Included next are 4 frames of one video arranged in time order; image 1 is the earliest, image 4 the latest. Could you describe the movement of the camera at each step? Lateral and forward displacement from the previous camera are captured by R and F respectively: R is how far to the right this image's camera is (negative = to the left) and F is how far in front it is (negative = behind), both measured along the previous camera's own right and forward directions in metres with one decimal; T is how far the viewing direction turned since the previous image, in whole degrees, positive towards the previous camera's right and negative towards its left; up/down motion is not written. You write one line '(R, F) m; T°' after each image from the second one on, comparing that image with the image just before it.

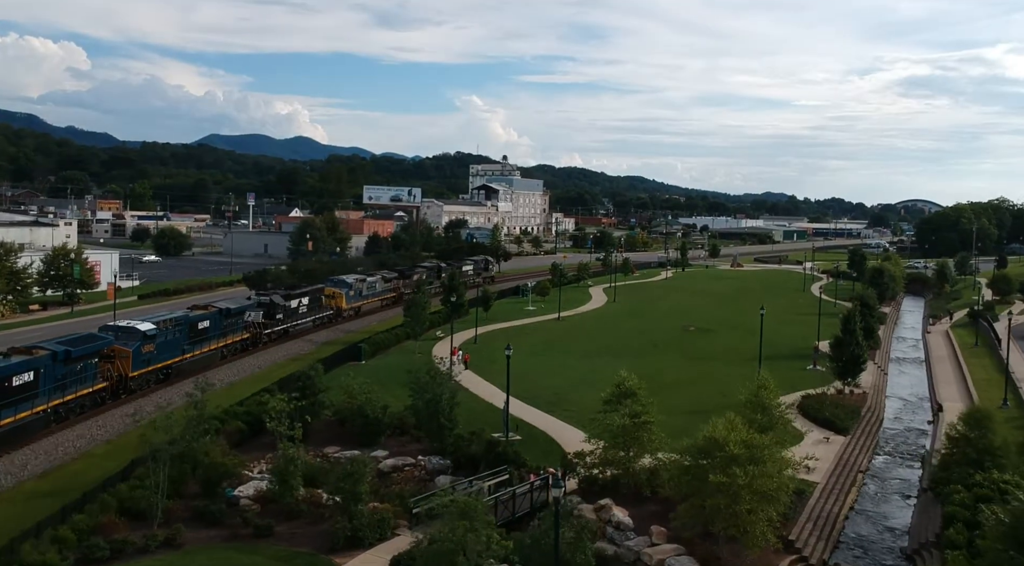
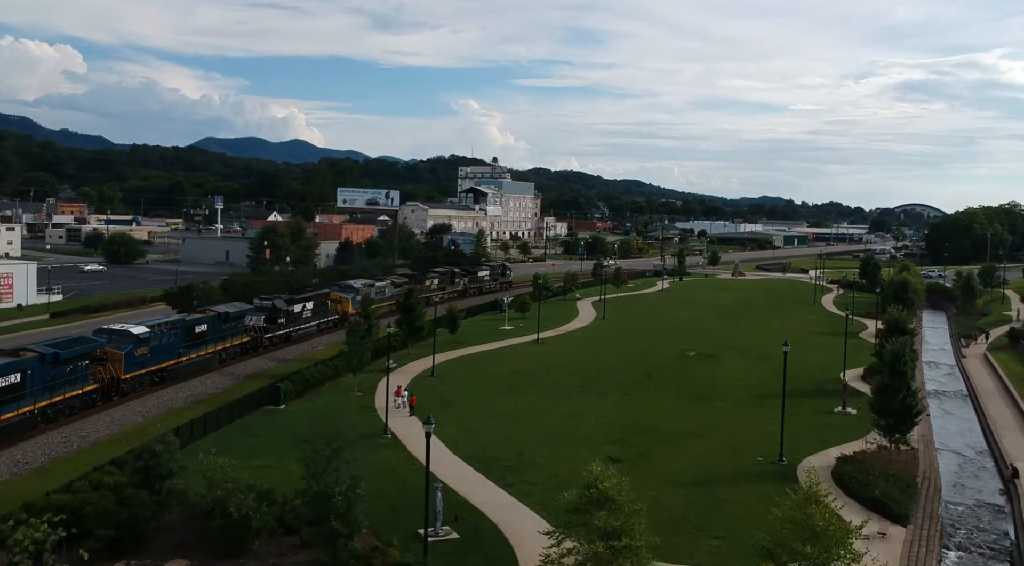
(+1.4, +7.8) m; 0°
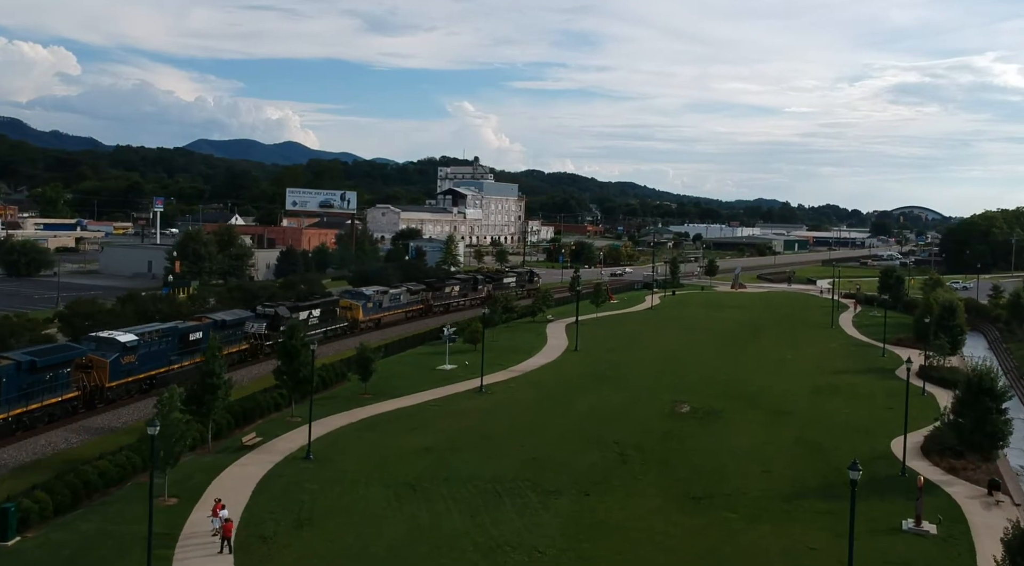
(+2.6, +12.0) m; 0°
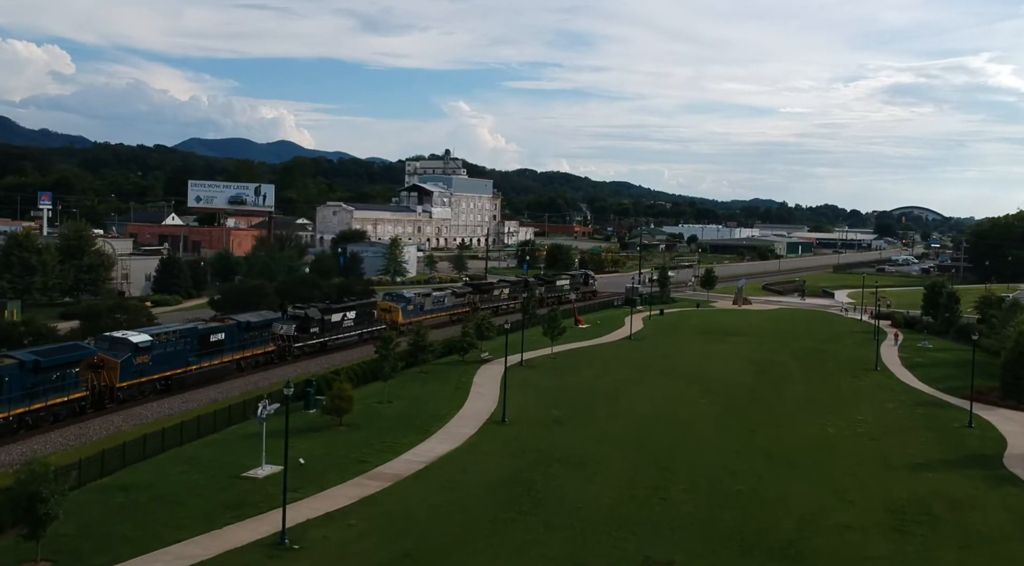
(+3.8, +17.1) m; 0°
